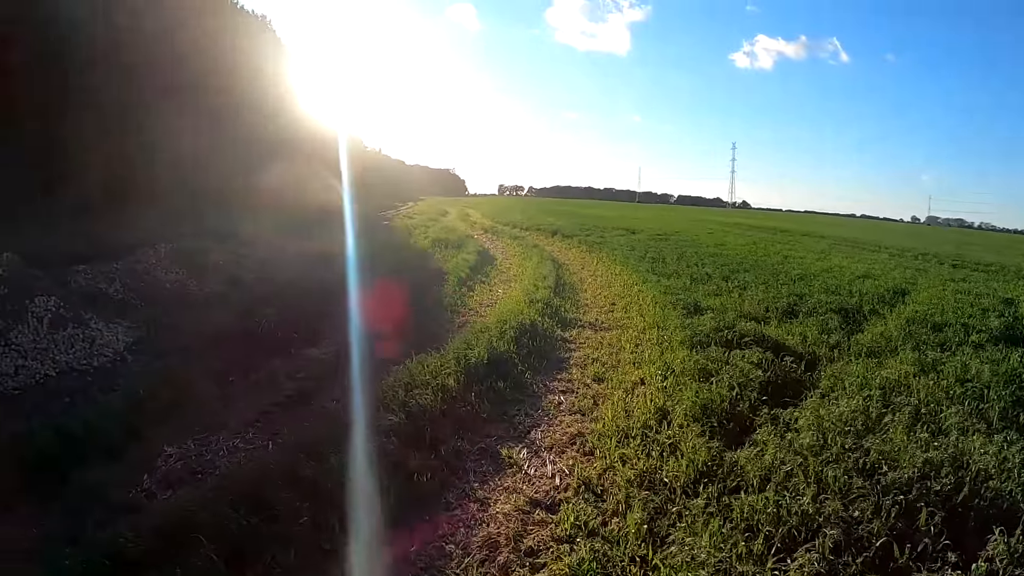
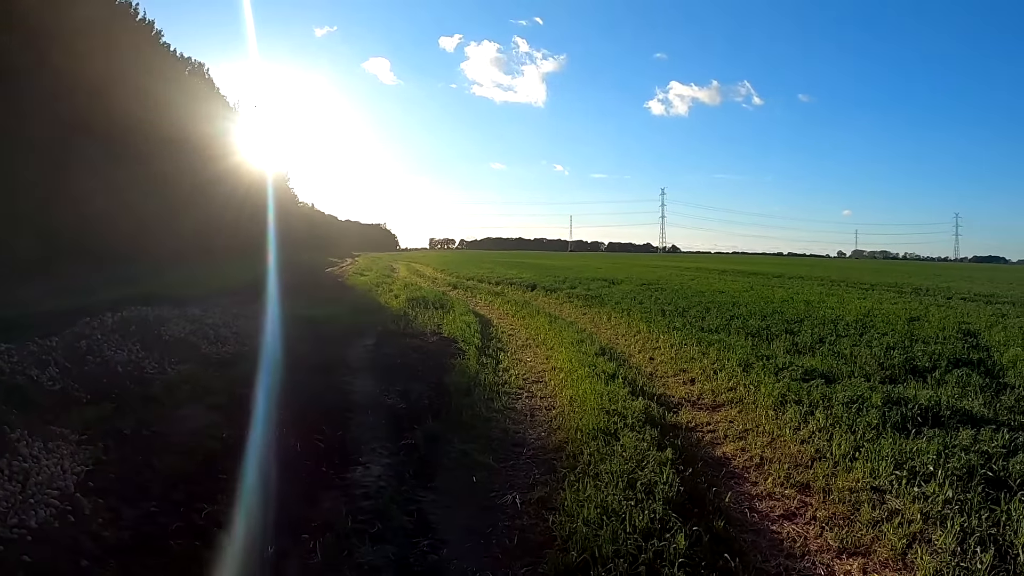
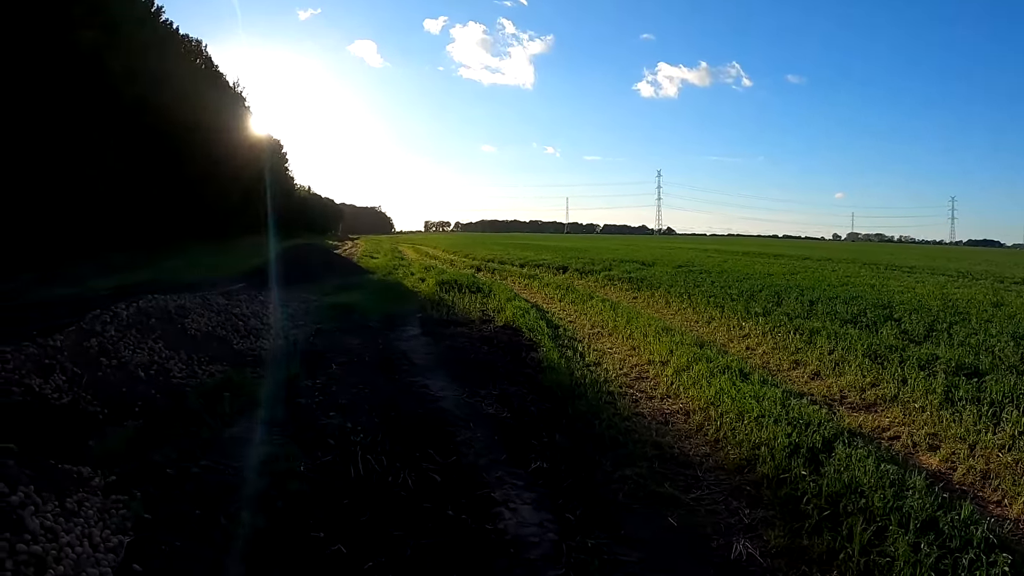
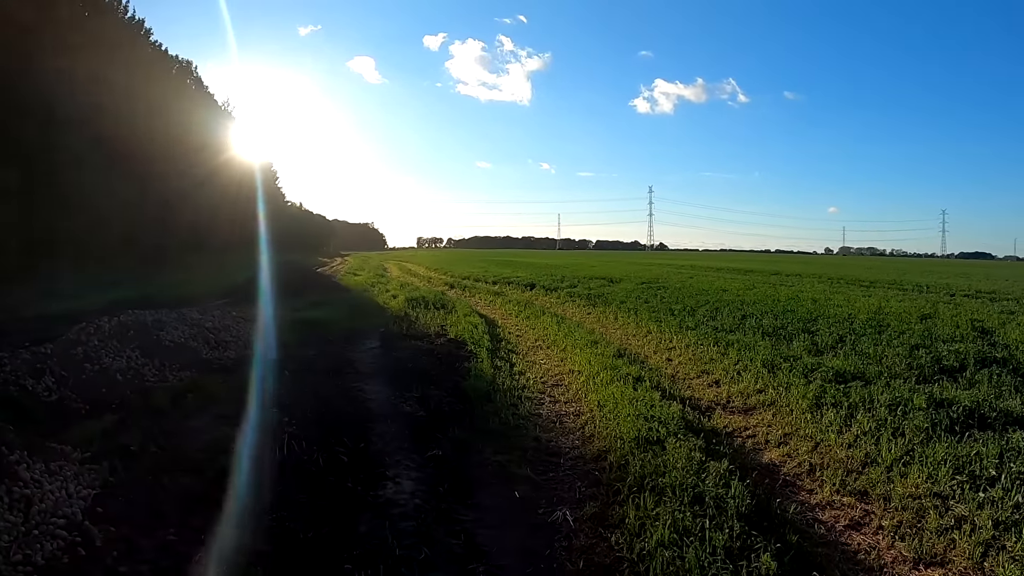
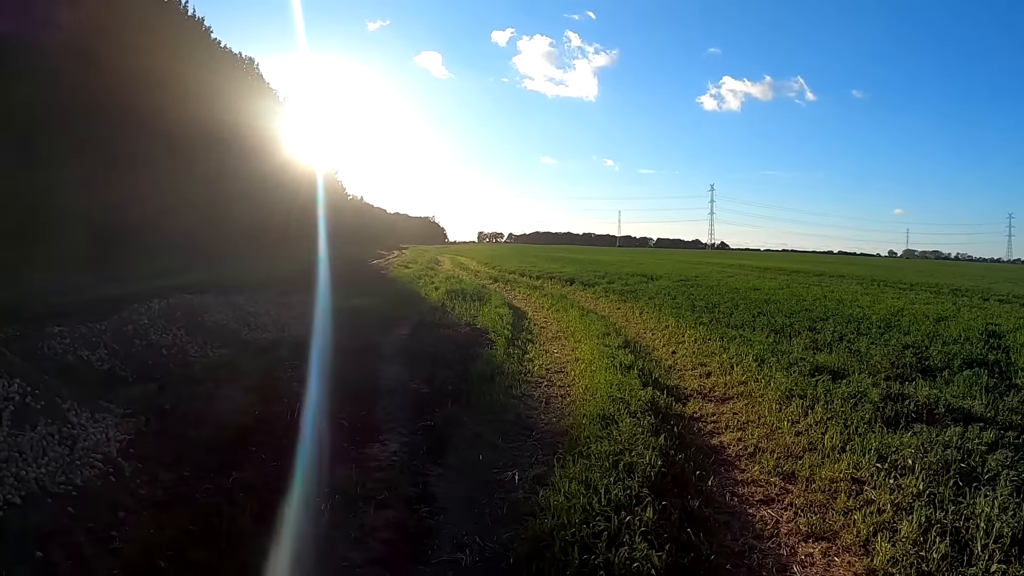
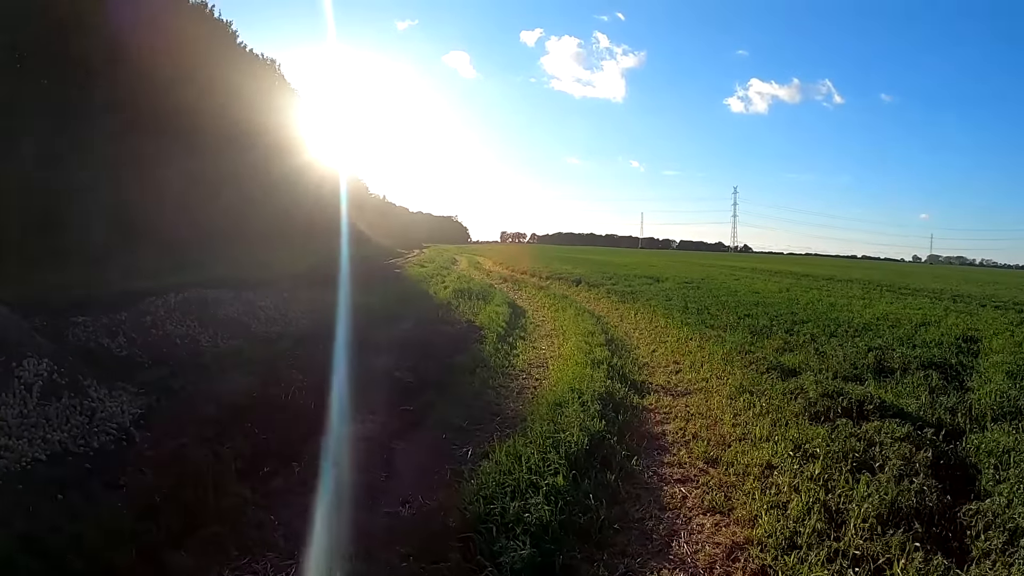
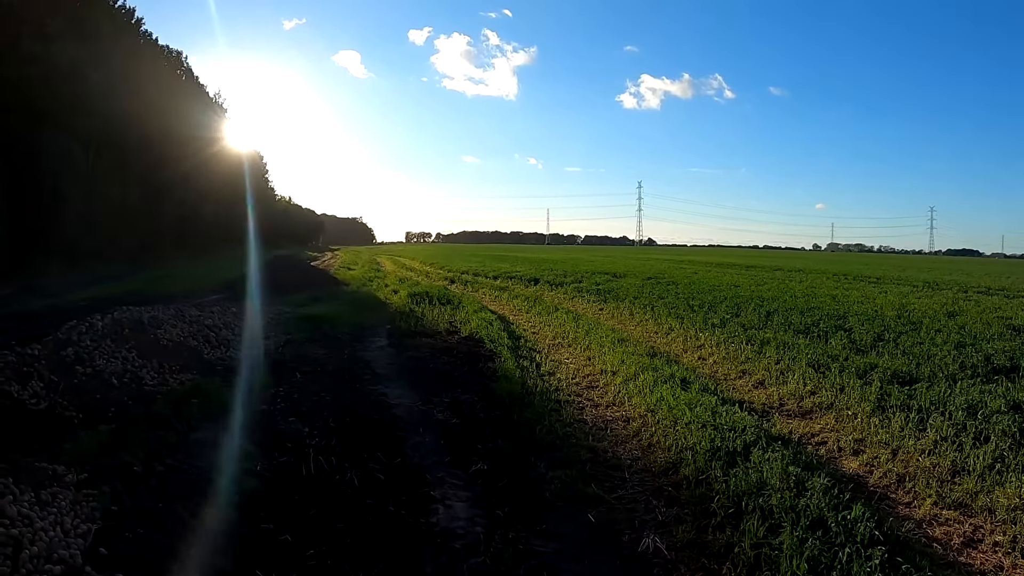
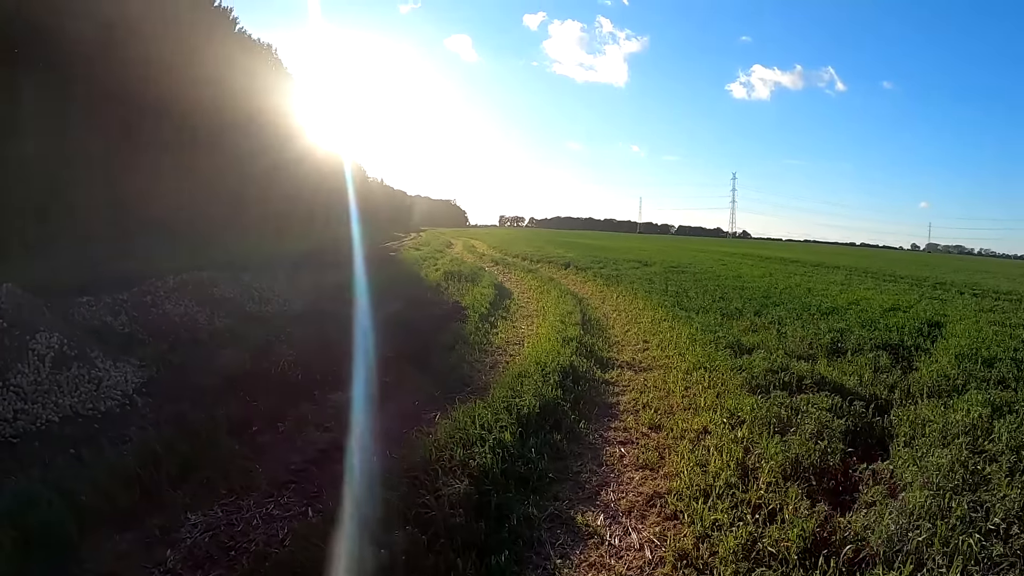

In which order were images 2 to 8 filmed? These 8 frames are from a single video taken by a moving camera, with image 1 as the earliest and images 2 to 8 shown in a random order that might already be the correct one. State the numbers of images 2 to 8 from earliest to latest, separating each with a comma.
8, 6, 5, 2, 4, 7, 3
